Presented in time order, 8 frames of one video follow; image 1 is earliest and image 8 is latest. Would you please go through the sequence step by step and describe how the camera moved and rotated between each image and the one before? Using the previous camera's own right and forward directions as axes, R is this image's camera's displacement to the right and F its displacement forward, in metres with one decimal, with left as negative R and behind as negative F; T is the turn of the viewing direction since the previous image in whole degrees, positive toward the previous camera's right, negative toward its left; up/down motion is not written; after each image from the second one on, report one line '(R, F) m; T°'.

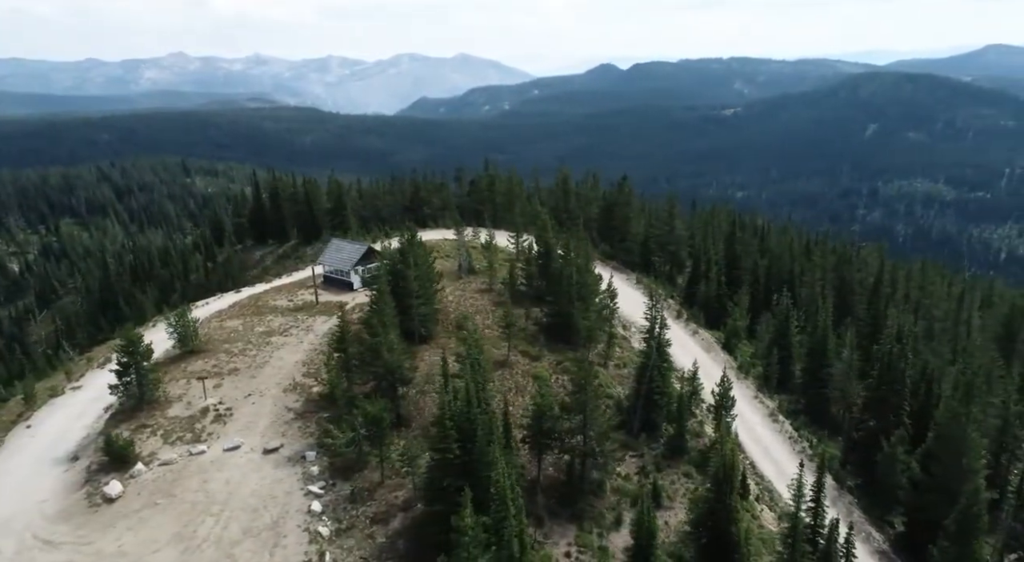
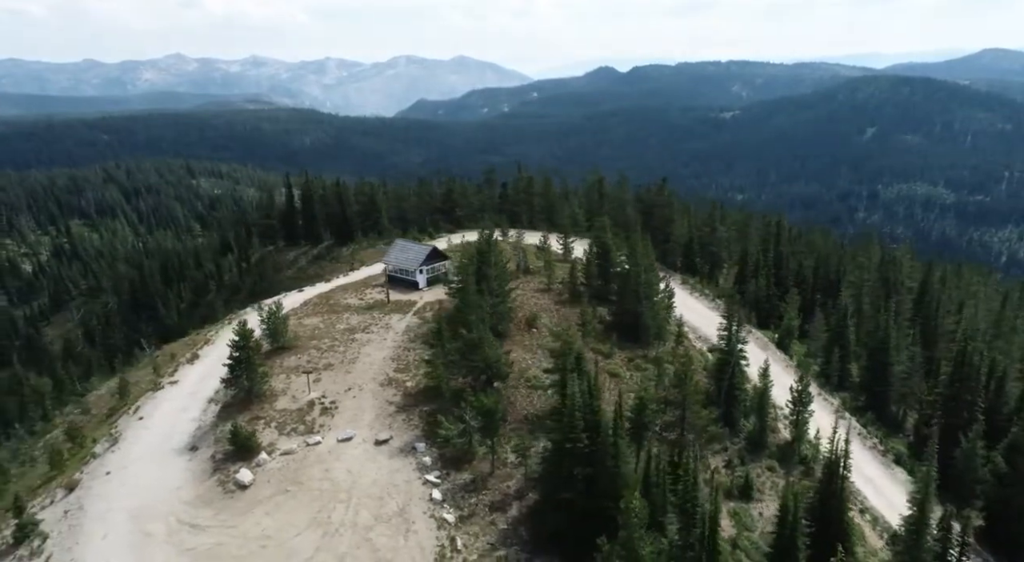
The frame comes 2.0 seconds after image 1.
(-5.1, -1.2) m; -1°
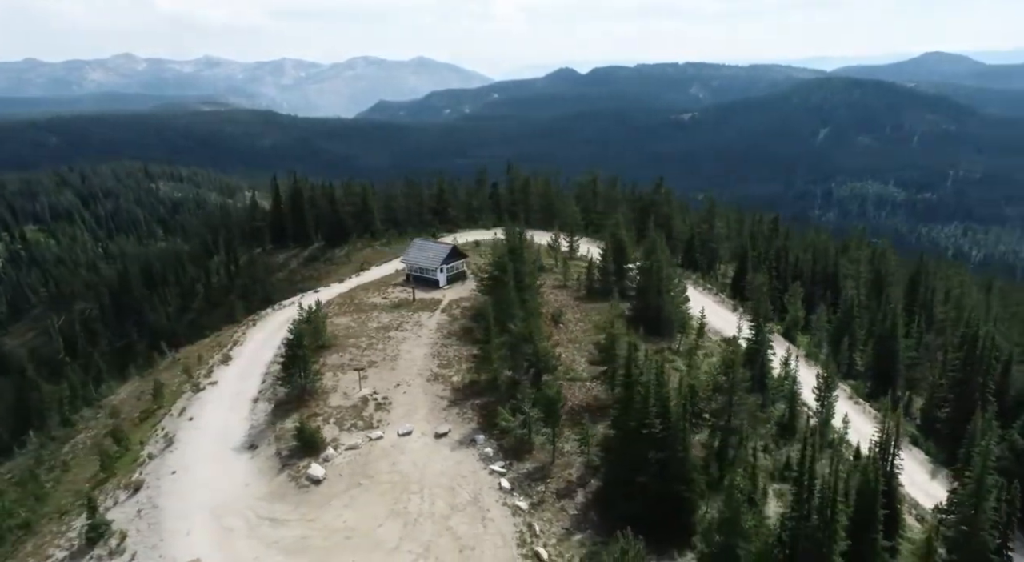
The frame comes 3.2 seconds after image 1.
(-4.6, -0.8) m; +3°
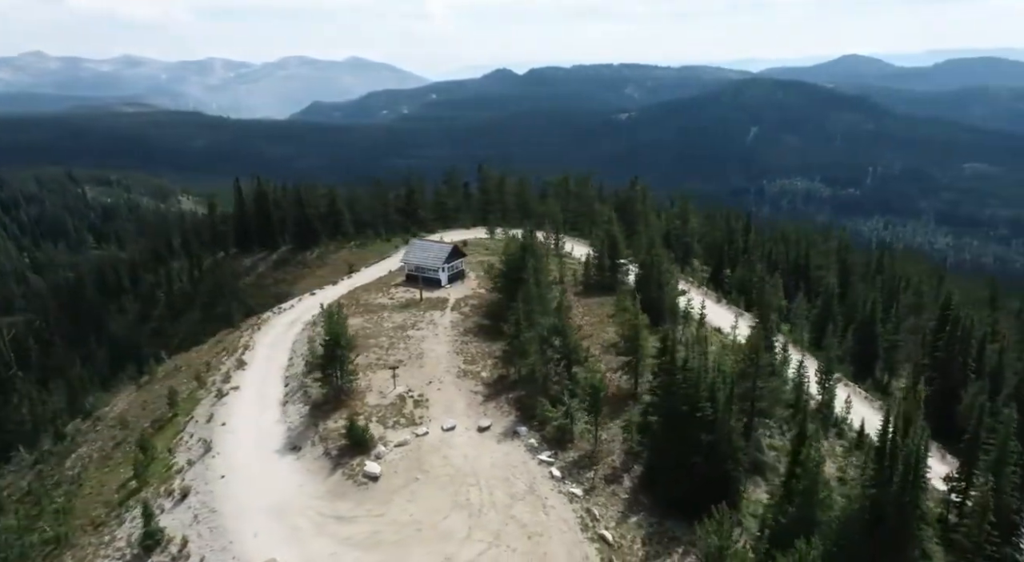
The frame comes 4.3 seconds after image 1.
(-4.9, -0.7) m; +5°
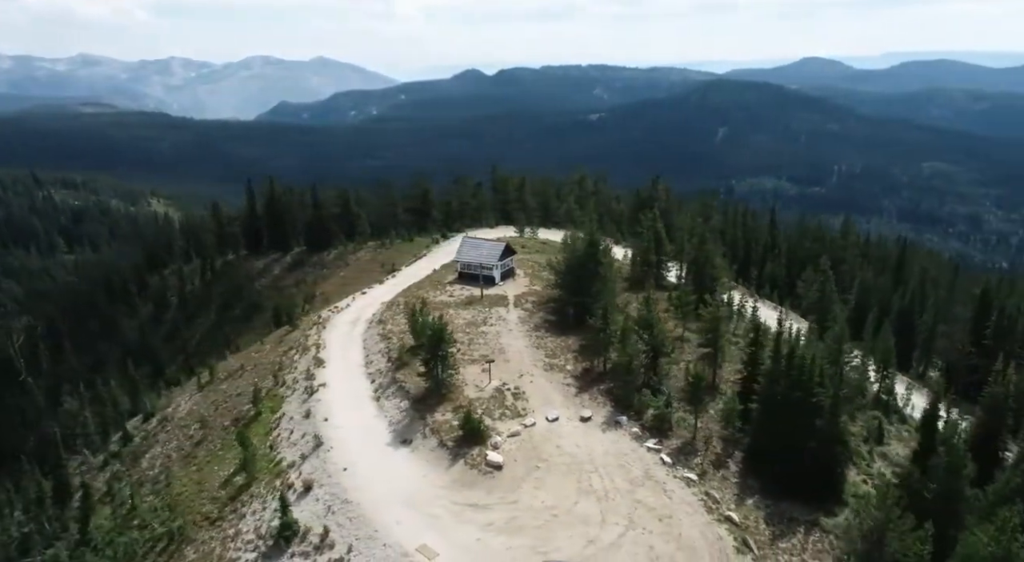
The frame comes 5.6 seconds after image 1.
(-6.7, -0.9) m; +2°
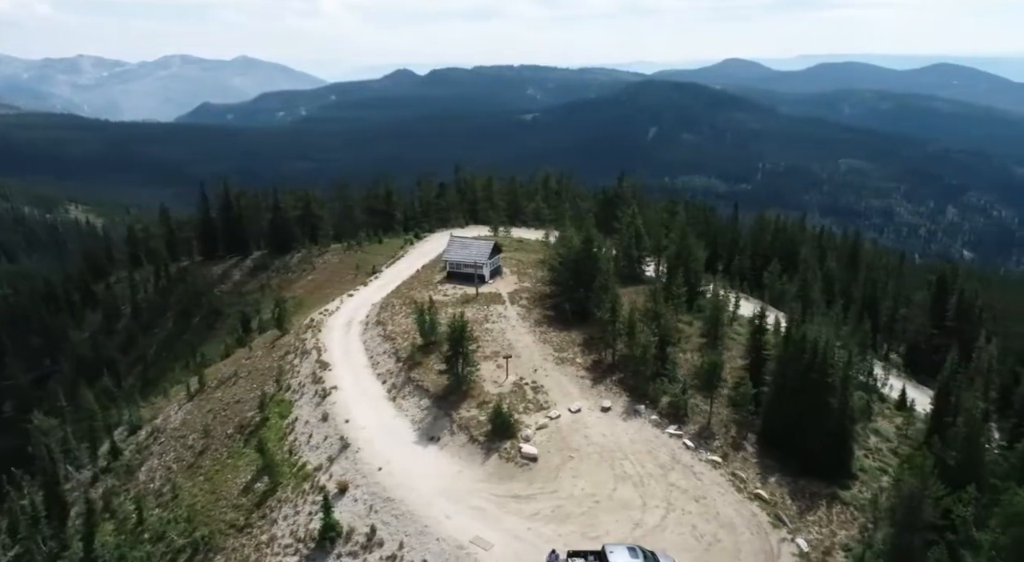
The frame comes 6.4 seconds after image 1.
(-4.3, -0.5) m; +5°
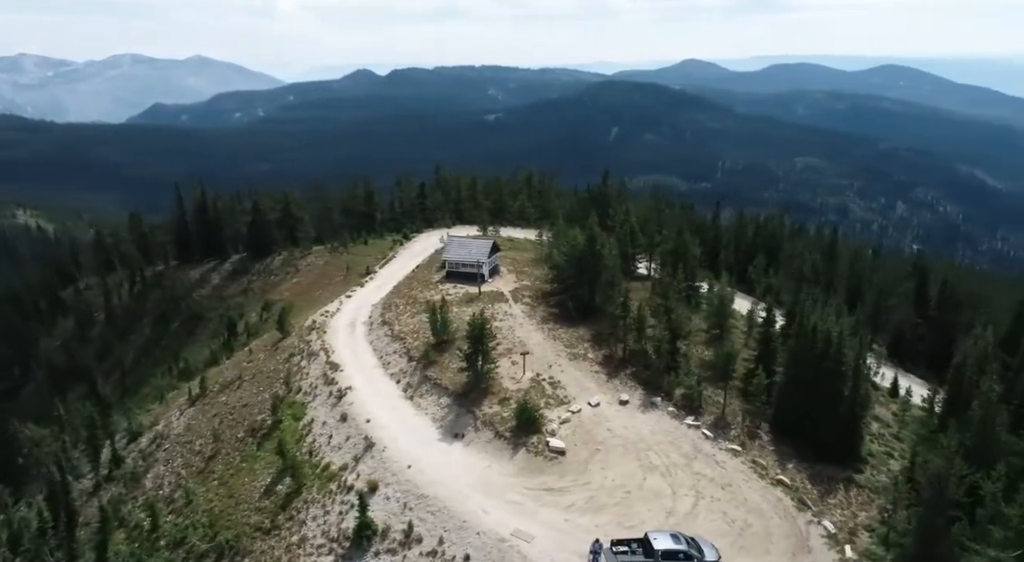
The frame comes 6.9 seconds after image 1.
(-2.9, -0.4) m; +3°
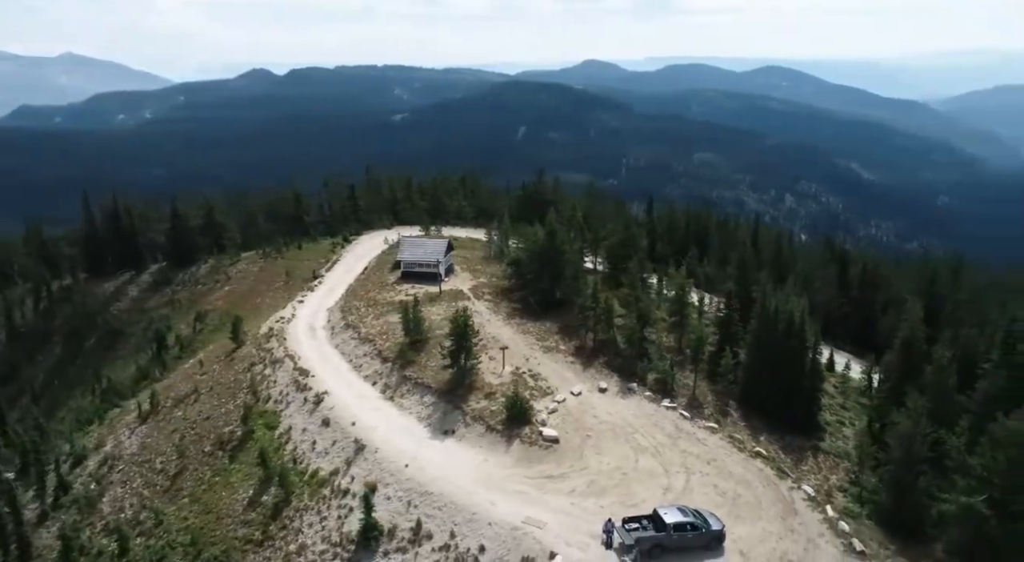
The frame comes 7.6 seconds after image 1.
(-3.7, -0.4) m; +7°
